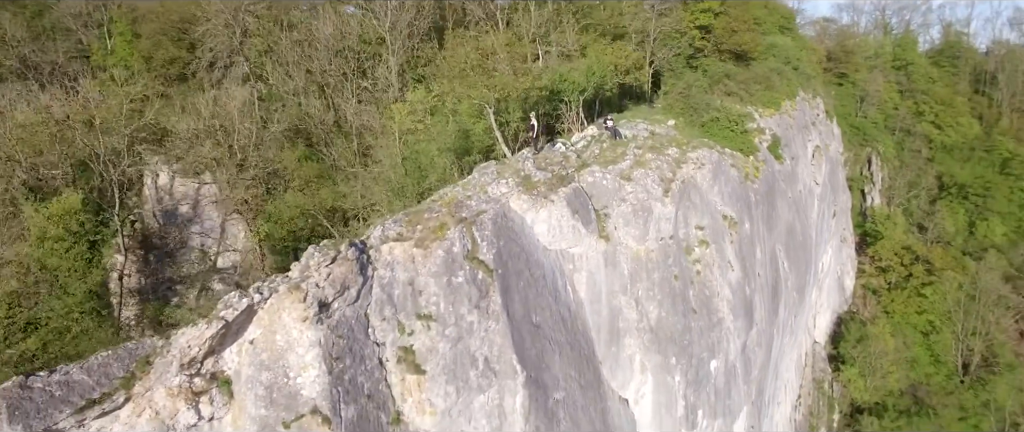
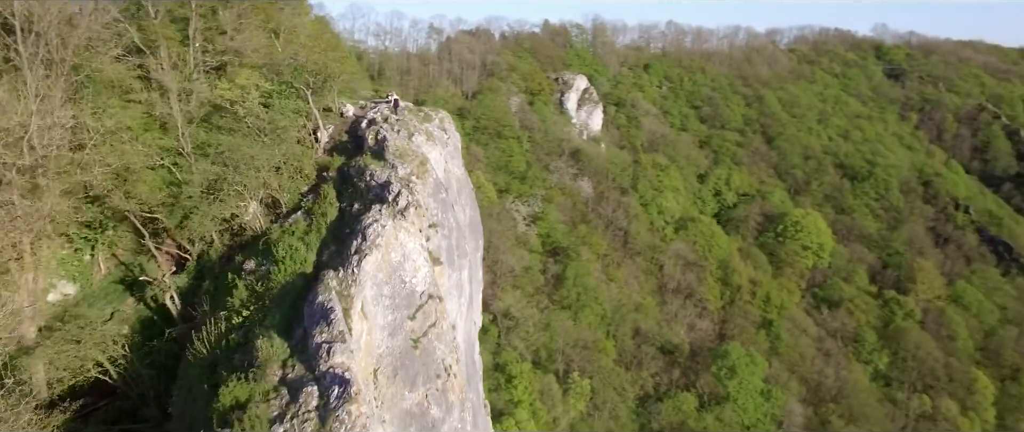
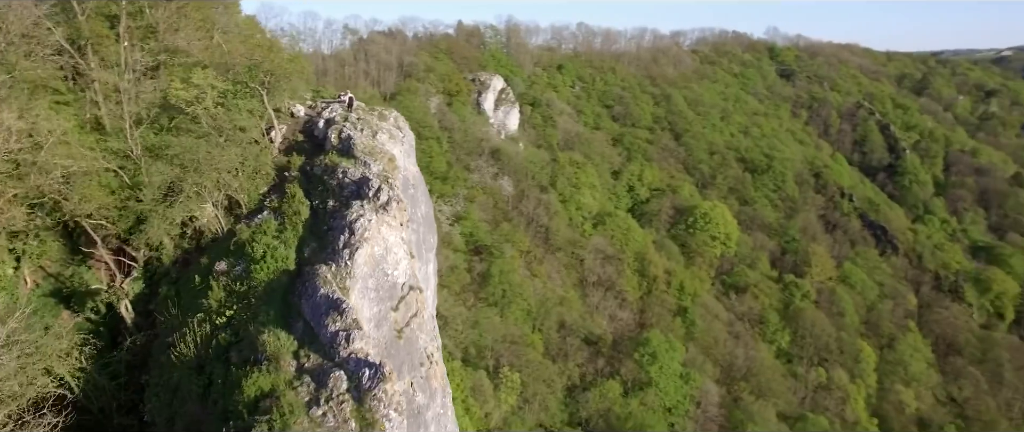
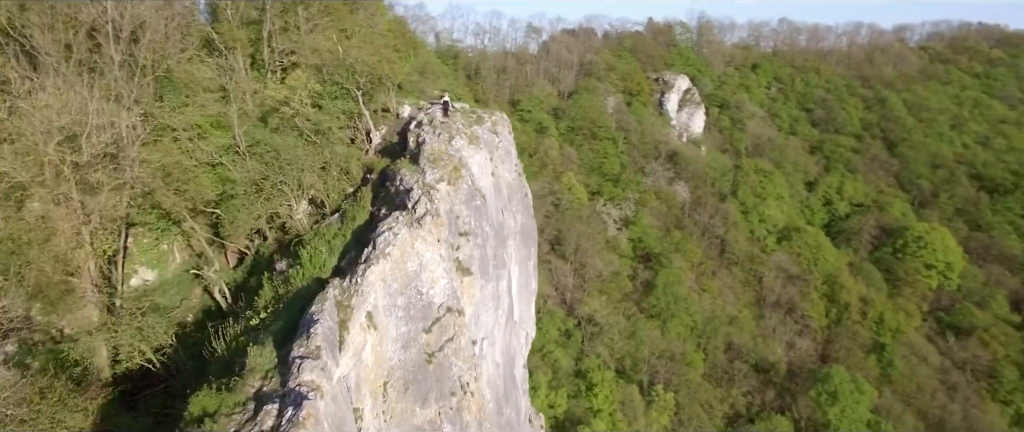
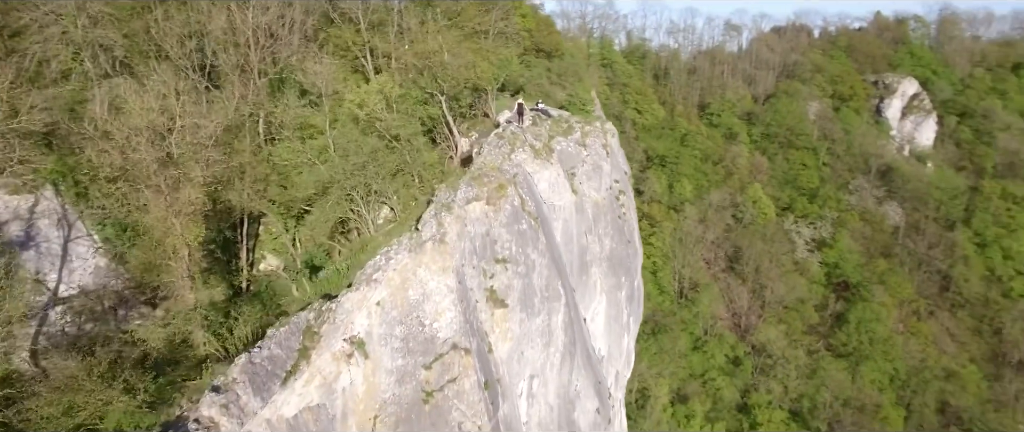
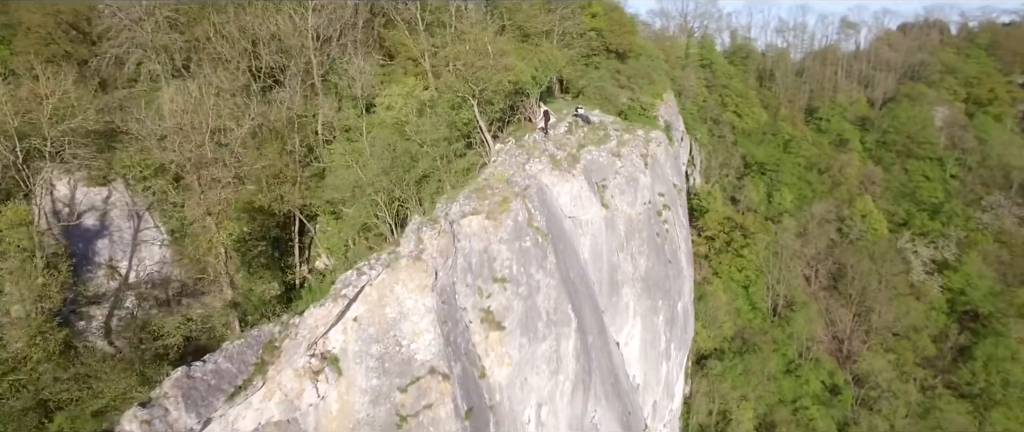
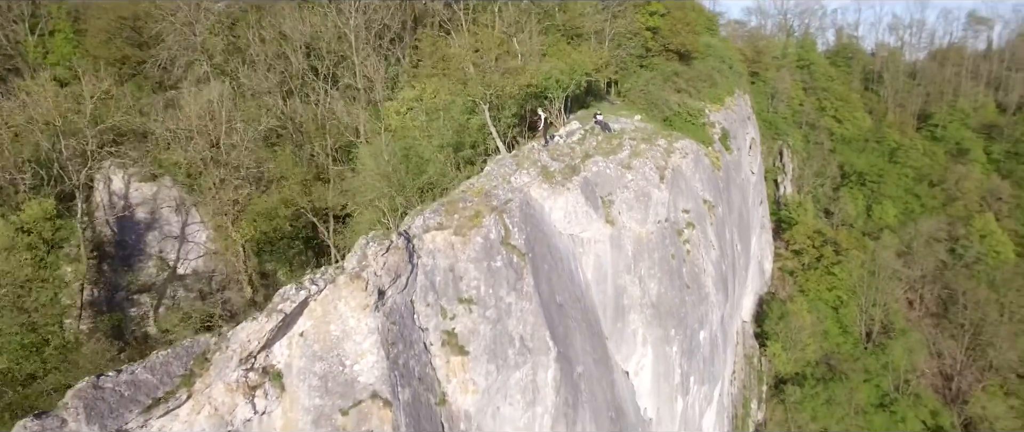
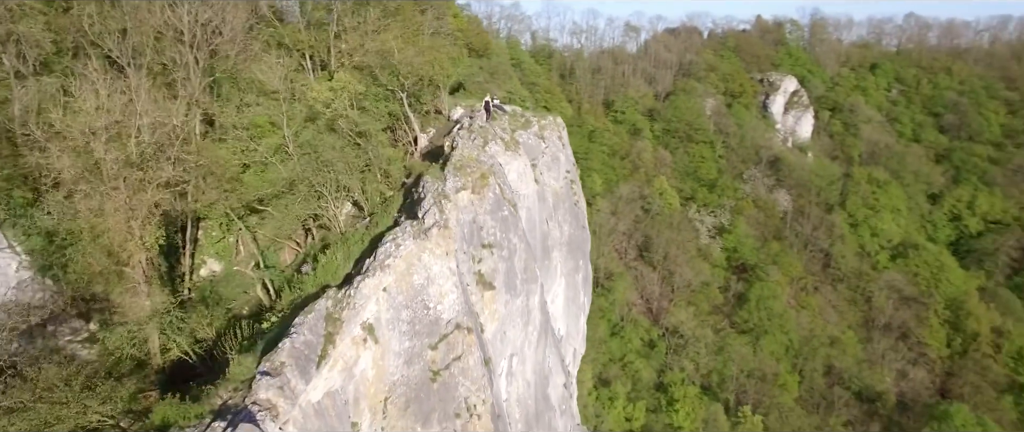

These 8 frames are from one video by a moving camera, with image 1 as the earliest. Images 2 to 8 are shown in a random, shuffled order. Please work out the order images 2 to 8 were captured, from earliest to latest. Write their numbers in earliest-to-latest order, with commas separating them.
7, 6, 5, 8, 4, 2, 3
